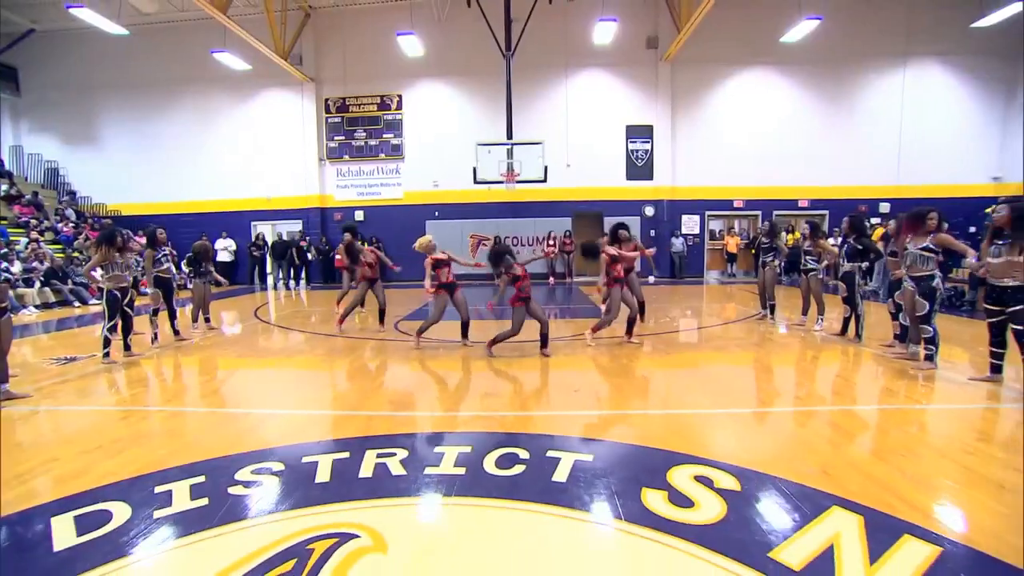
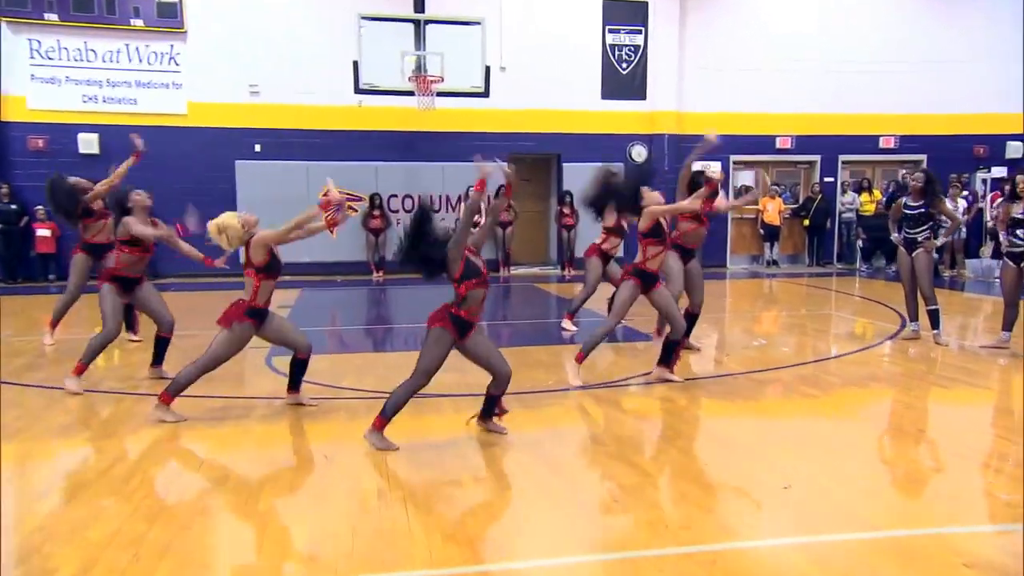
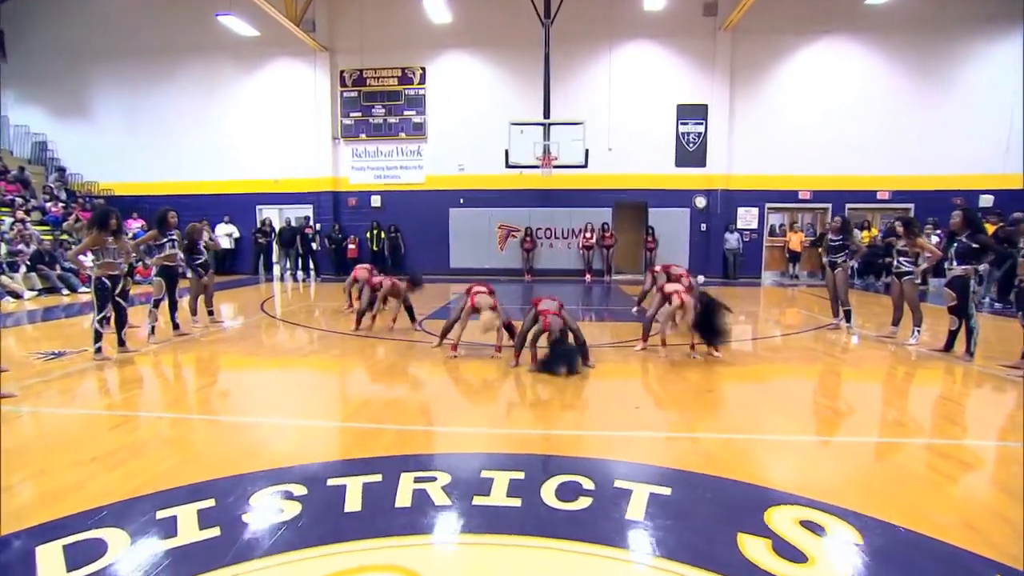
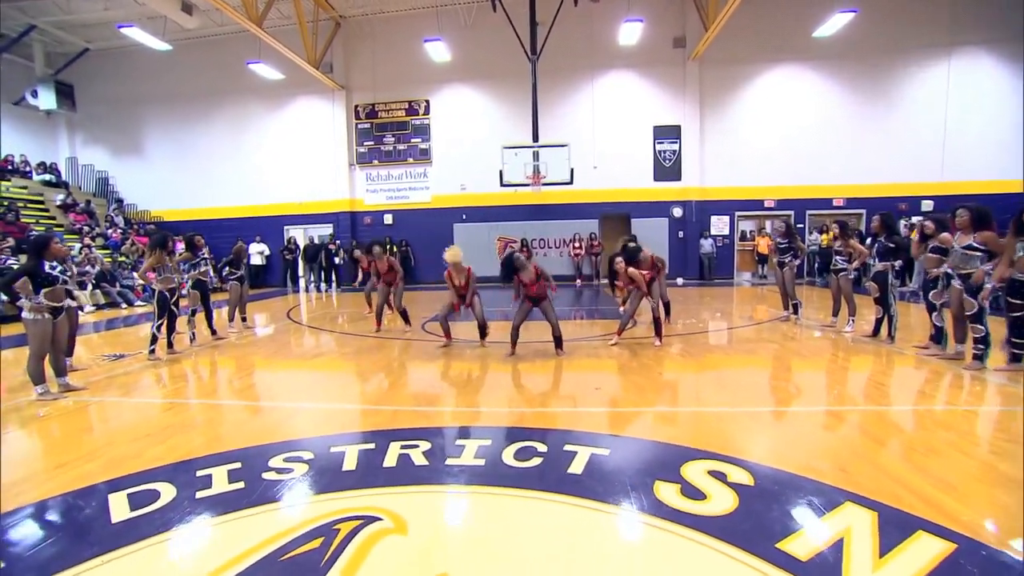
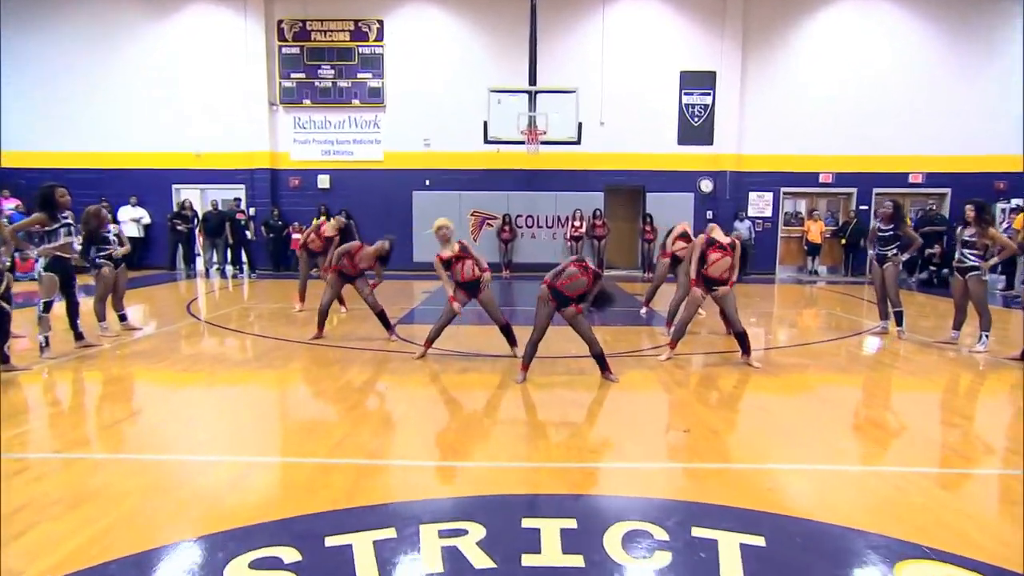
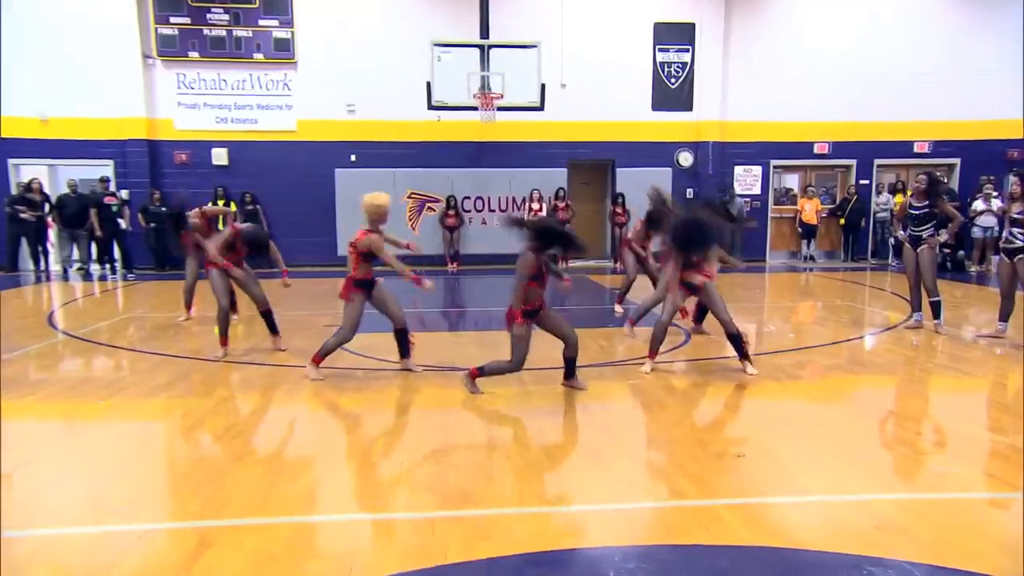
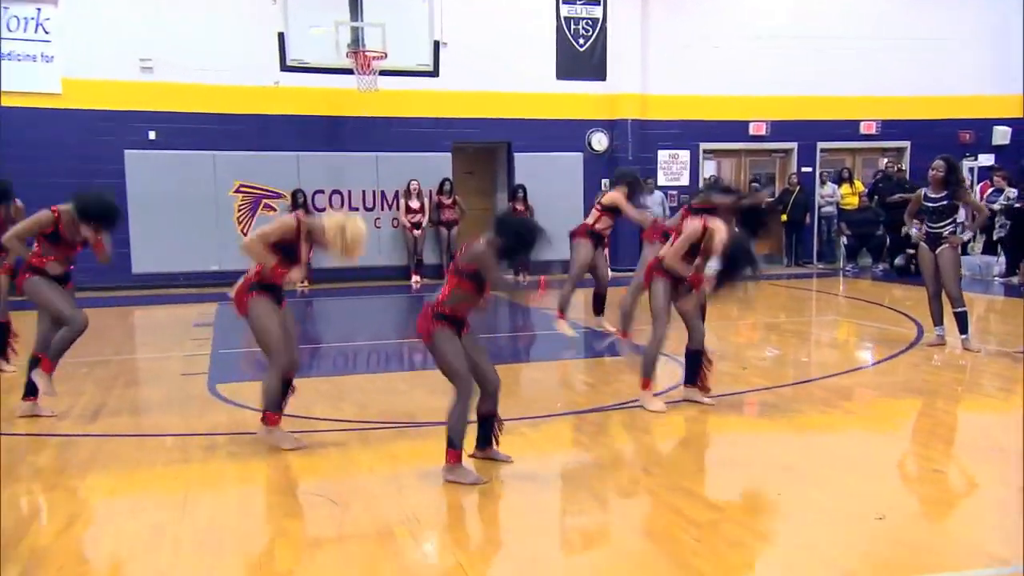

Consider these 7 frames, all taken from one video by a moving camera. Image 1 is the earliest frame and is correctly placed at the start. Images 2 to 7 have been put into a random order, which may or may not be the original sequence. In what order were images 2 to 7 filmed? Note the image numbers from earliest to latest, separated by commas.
4, 3, 5, 6, 2, 7
